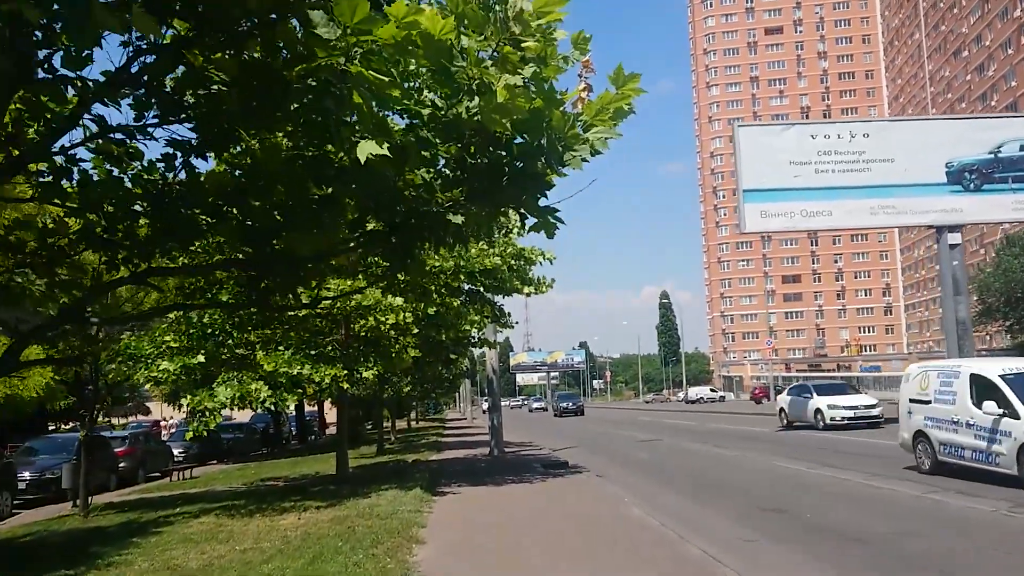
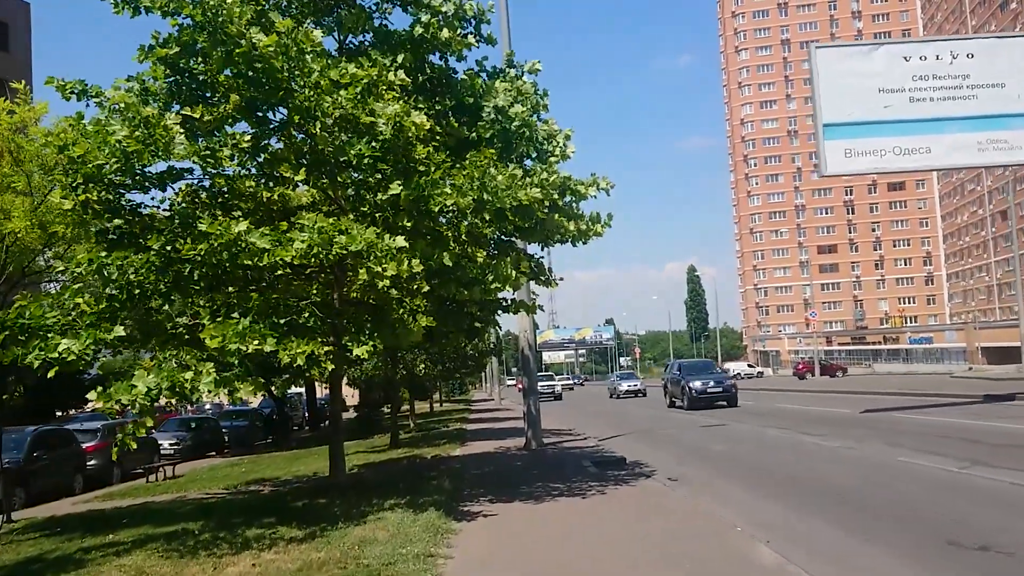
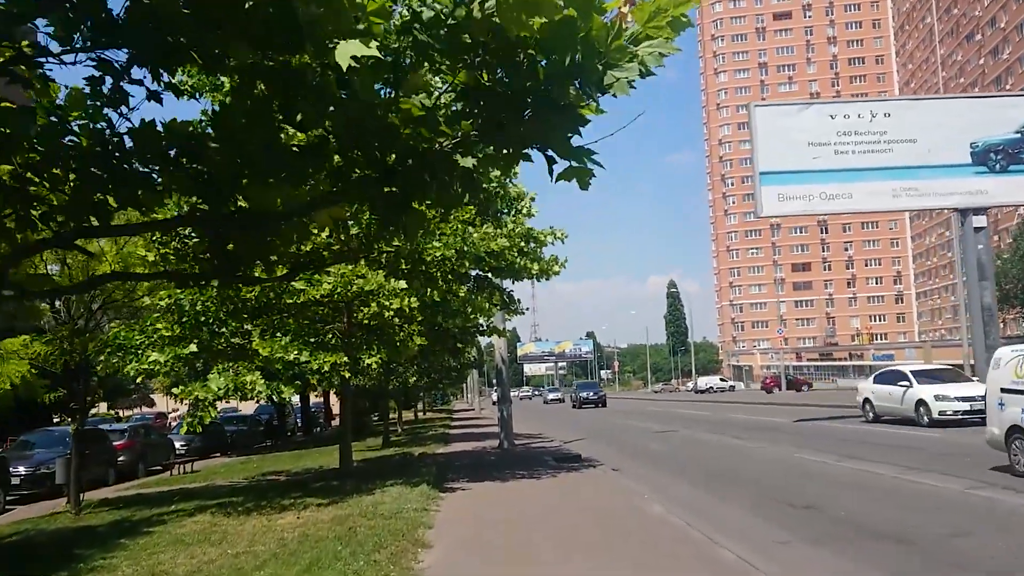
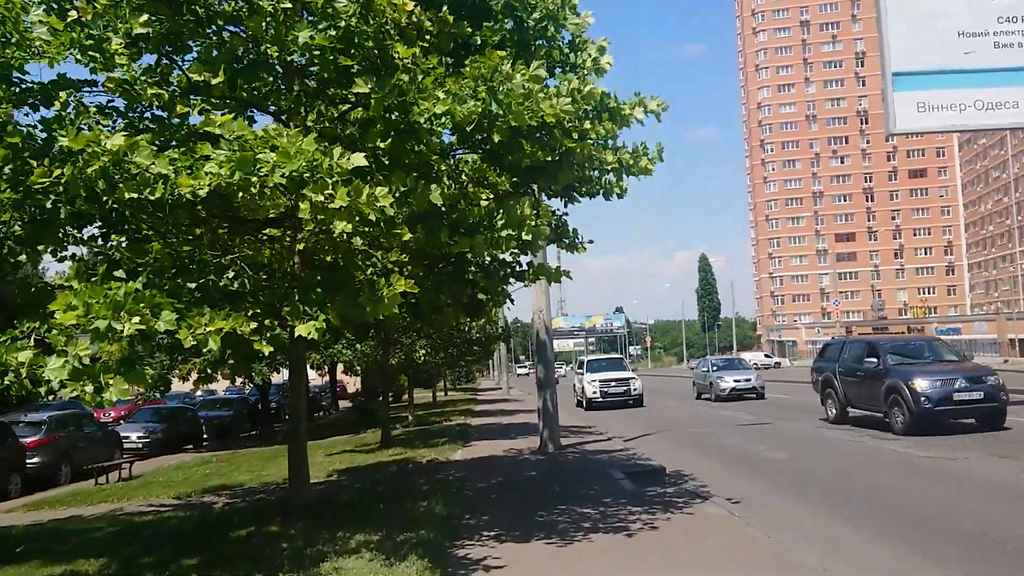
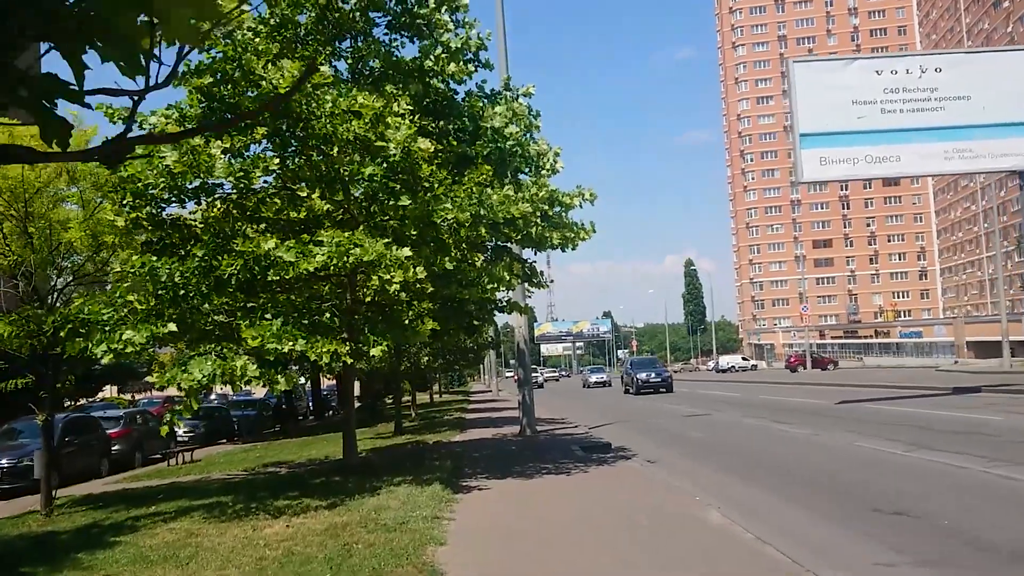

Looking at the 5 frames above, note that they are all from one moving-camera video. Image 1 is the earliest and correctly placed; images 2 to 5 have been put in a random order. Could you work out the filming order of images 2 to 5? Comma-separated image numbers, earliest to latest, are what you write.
3, 5, 2, 4
